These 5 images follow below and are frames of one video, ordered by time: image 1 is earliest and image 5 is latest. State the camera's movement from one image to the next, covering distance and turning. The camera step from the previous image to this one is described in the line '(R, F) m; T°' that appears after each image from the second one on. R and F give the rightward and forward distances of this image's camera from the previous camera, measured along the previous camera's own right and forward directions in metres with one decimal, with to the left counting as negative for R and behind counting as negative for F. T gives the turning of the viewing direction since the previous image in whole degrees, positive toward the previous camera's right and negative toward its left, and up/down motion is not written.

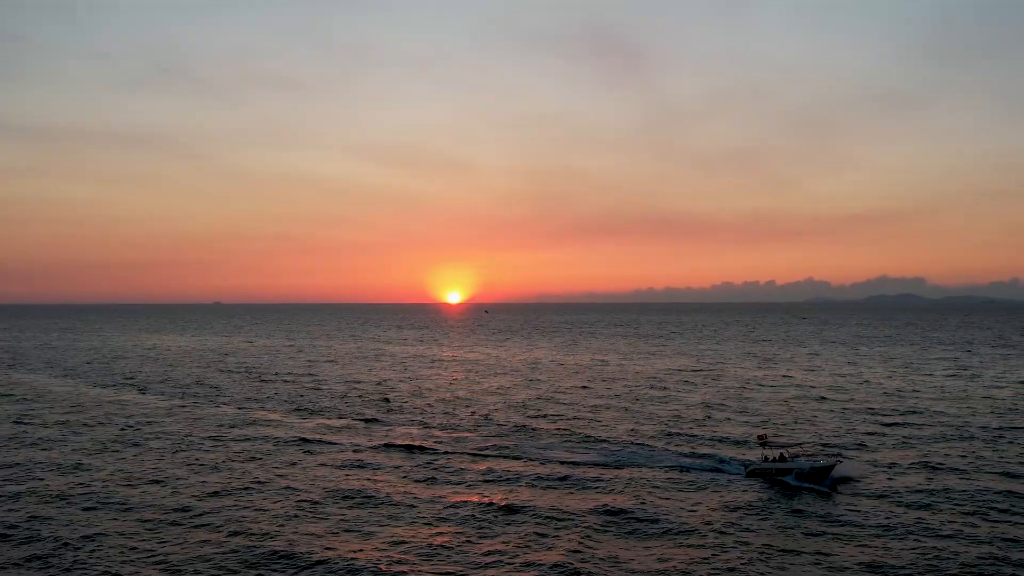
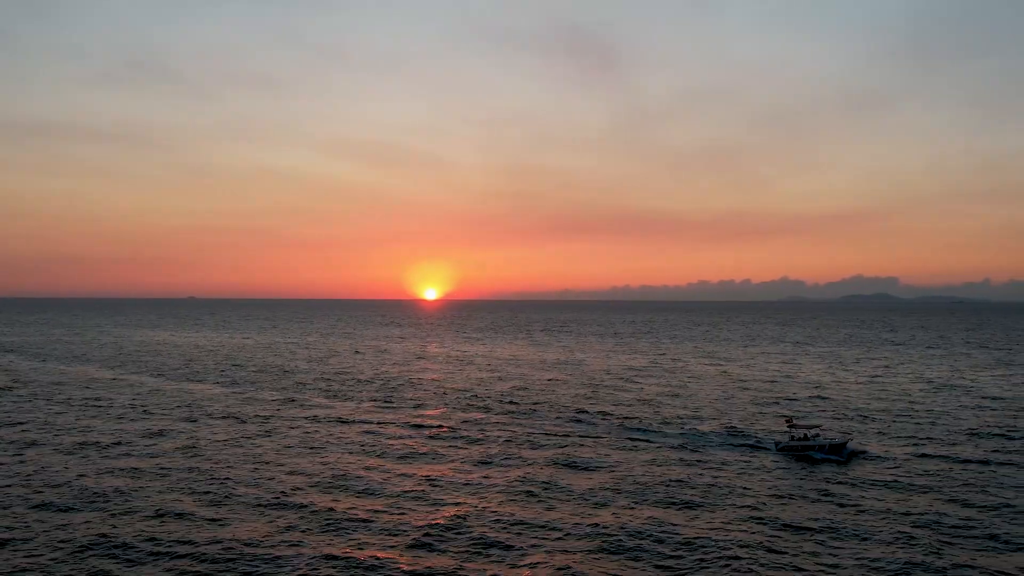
(+0.6, -2.3) m; +2°
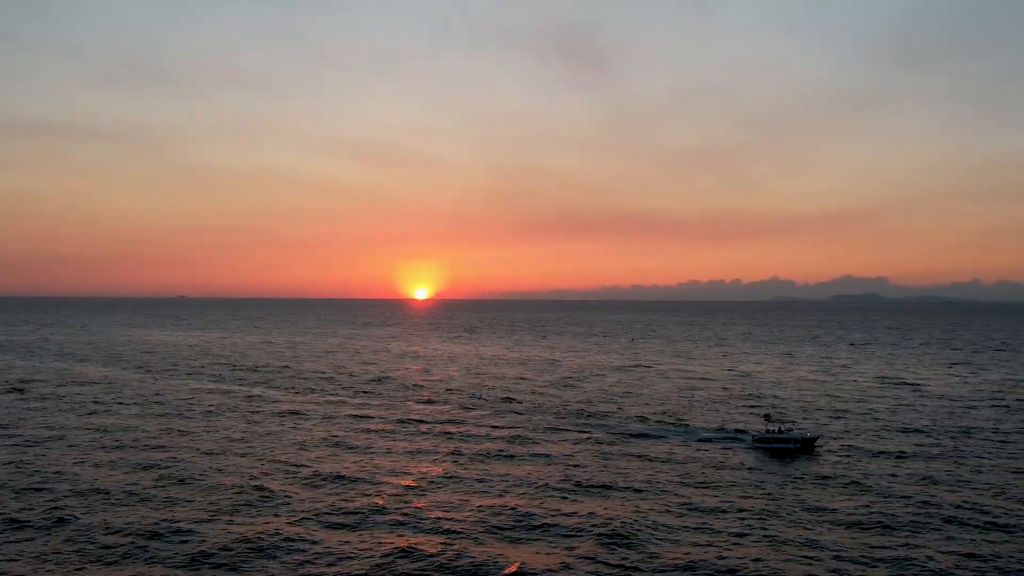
(+1.0, -1.4) m; +1°
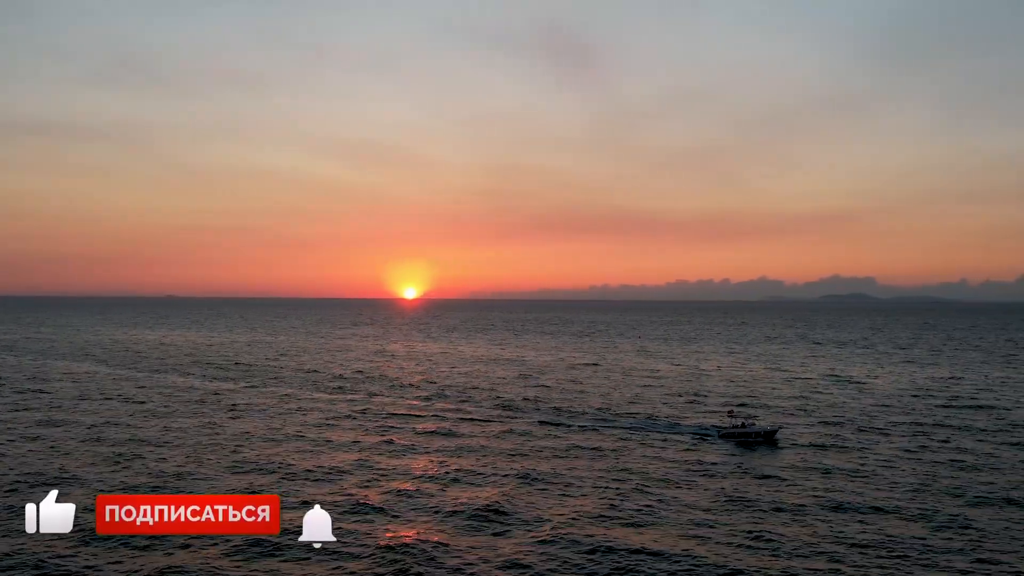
(+1.3, -1.3) m; +1°
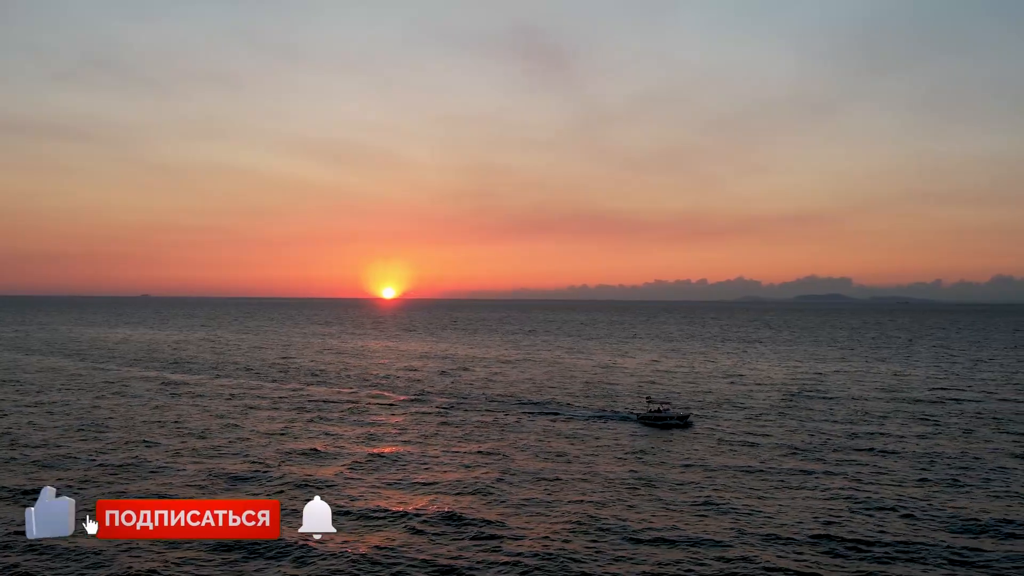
(+0.5, -1.5) m; +2°
